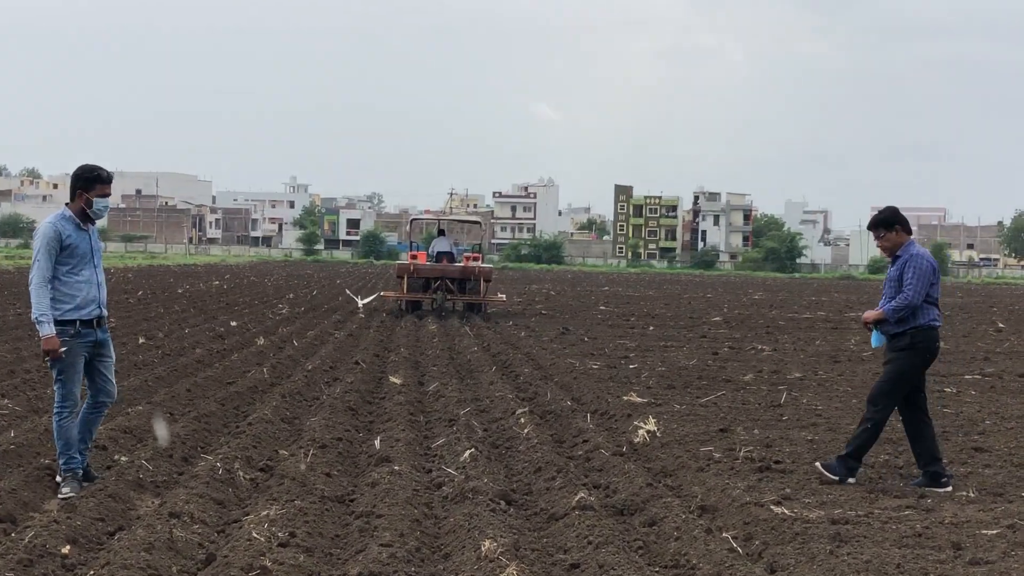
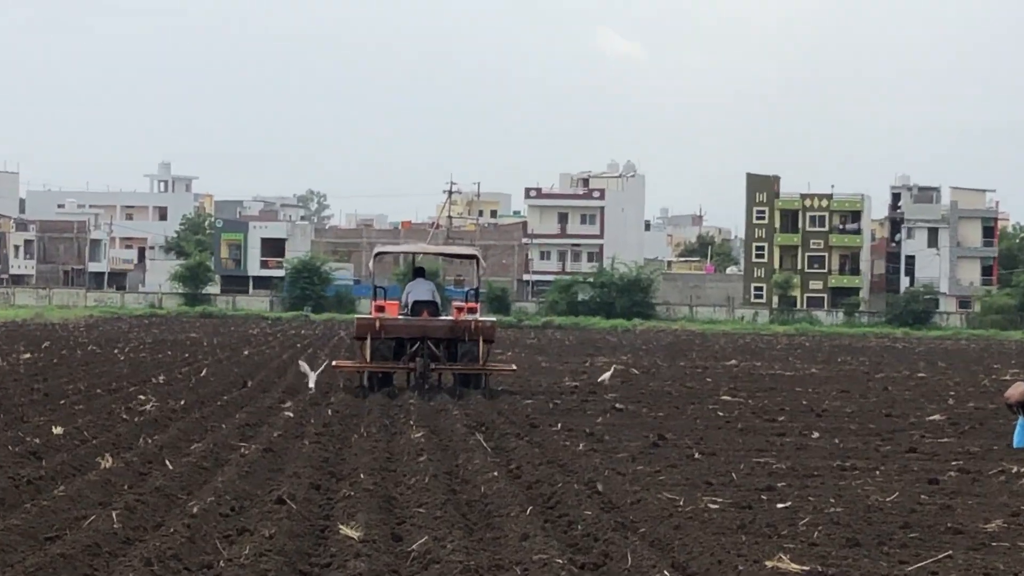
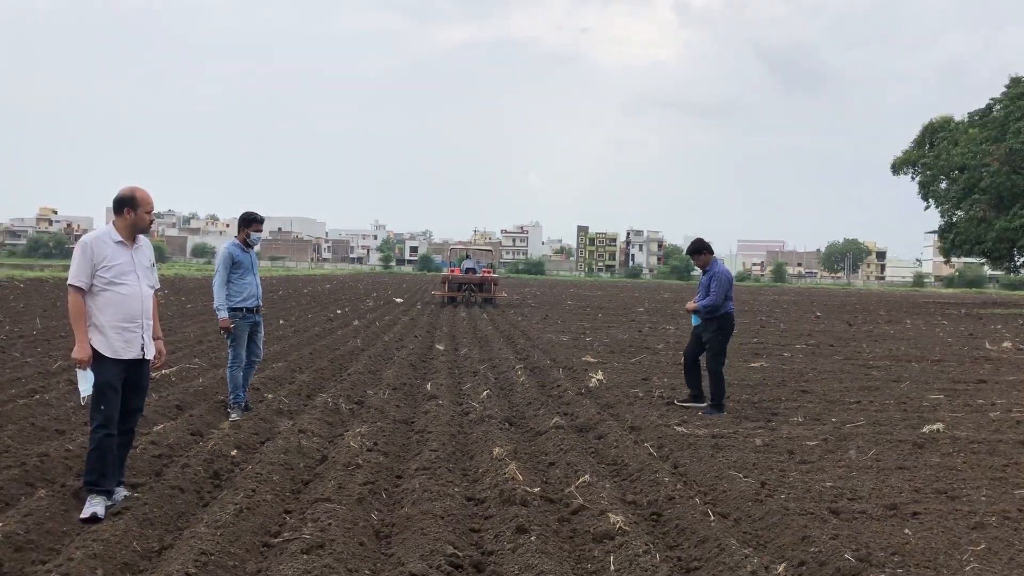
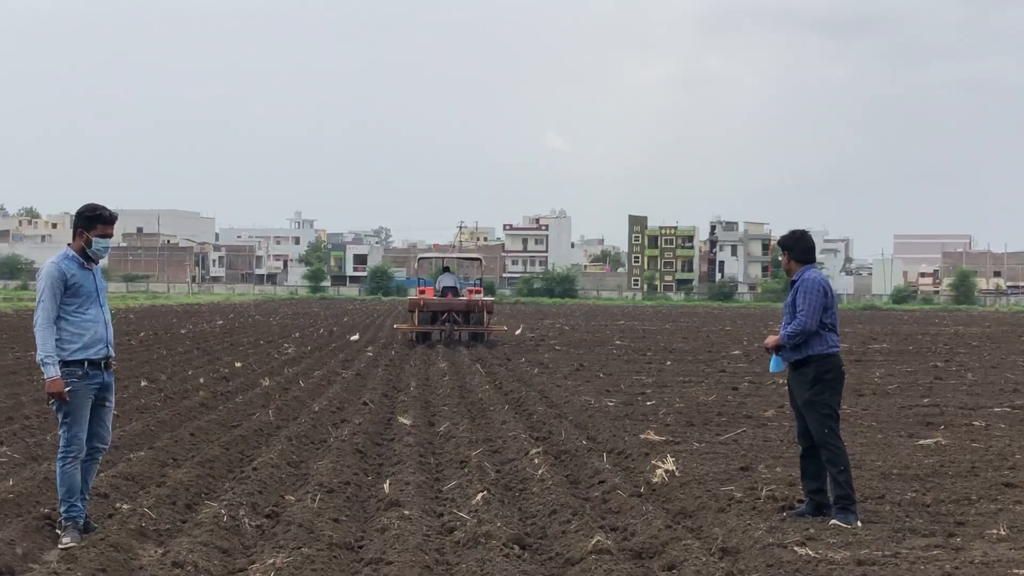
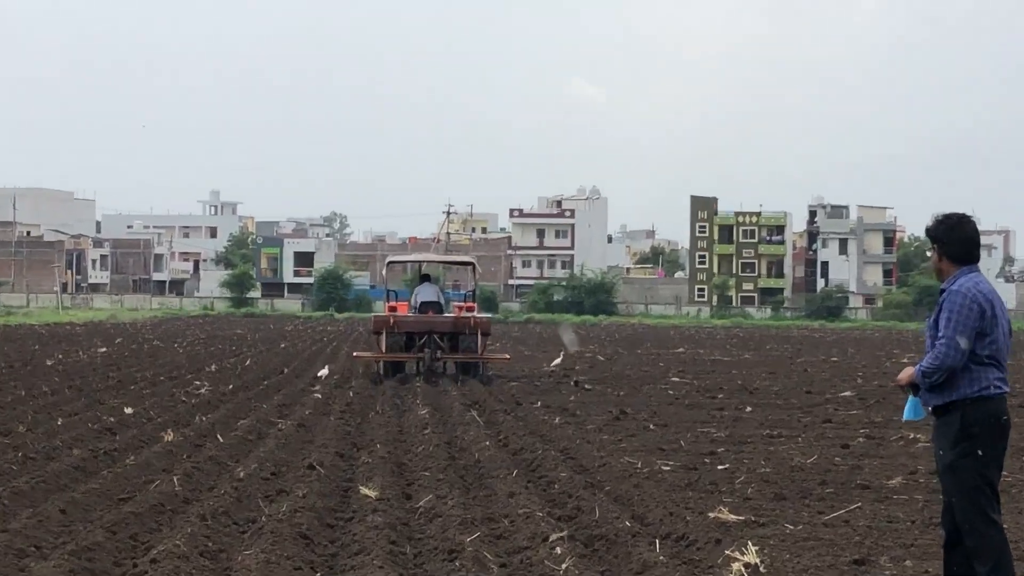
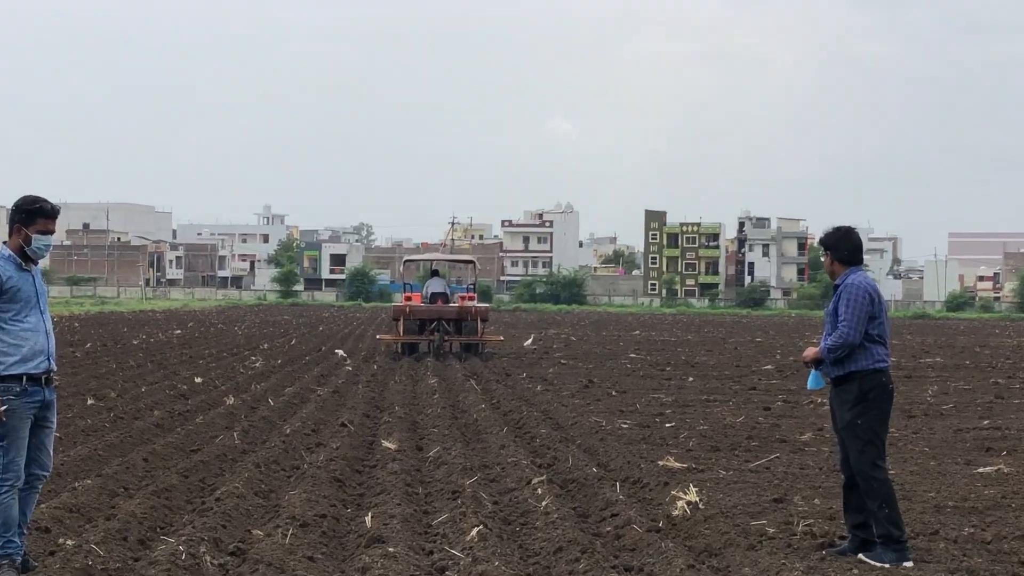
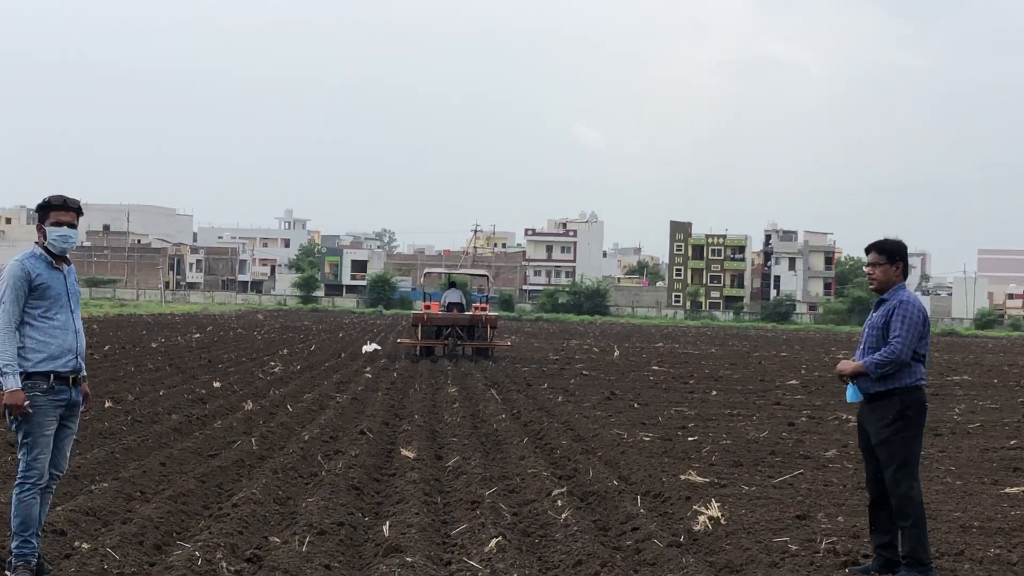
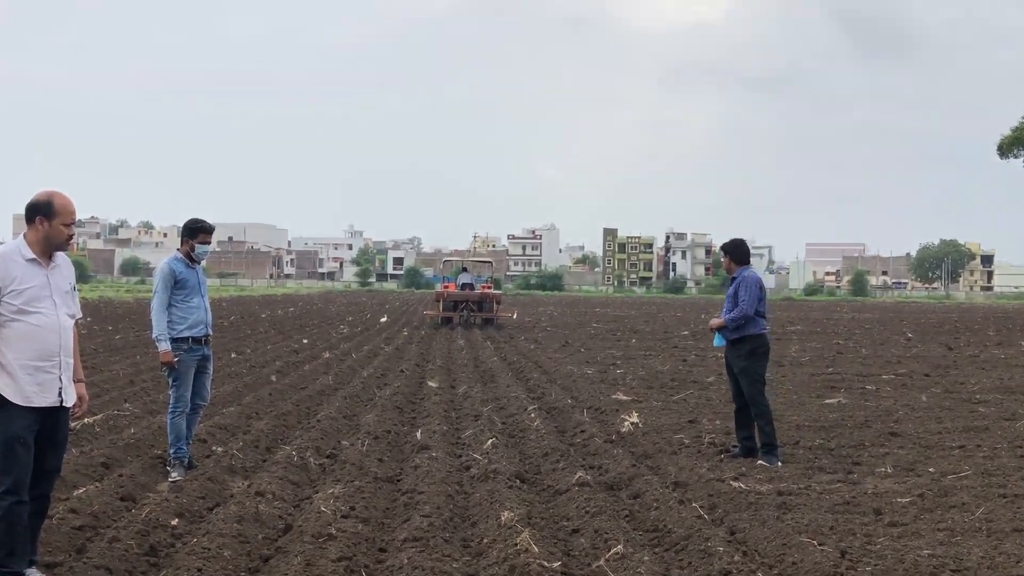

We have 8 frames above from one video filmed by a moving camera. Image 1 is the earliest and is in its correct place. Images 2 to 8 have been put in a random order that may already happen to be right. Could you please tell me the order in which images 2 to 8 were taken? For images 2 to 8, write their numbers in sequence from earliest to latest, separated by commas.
3, 8, 4, 6, 5, 2, 7
